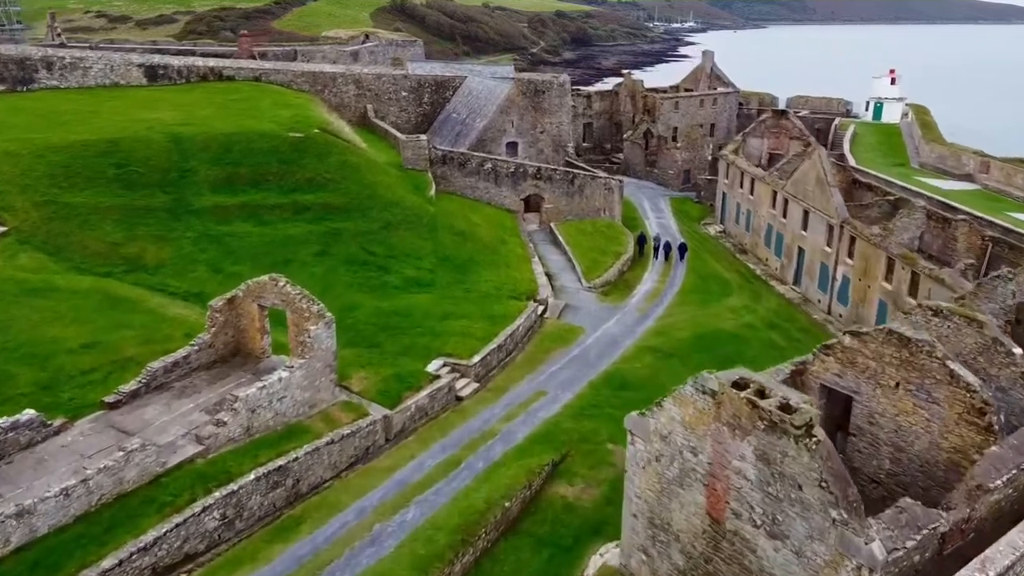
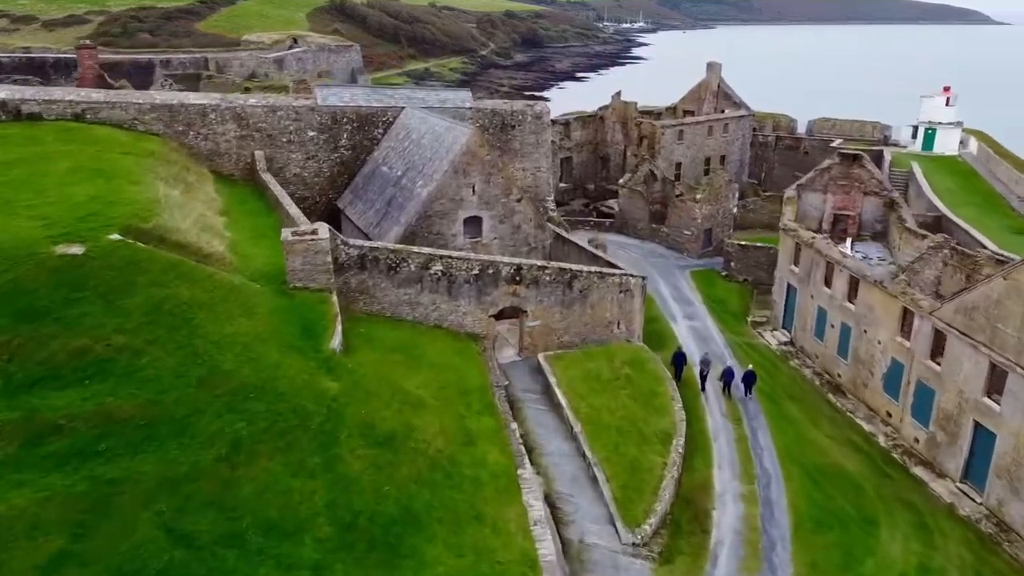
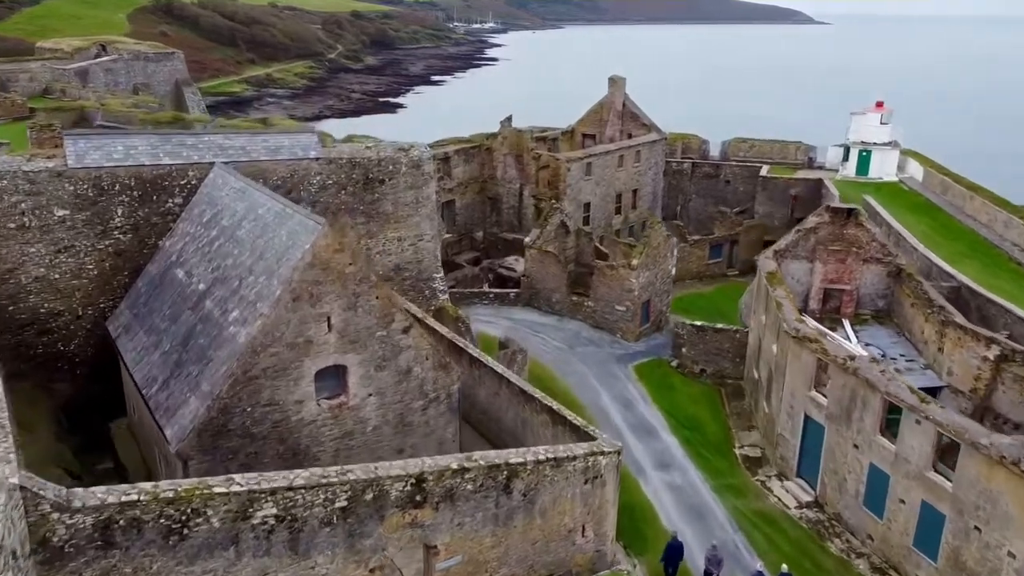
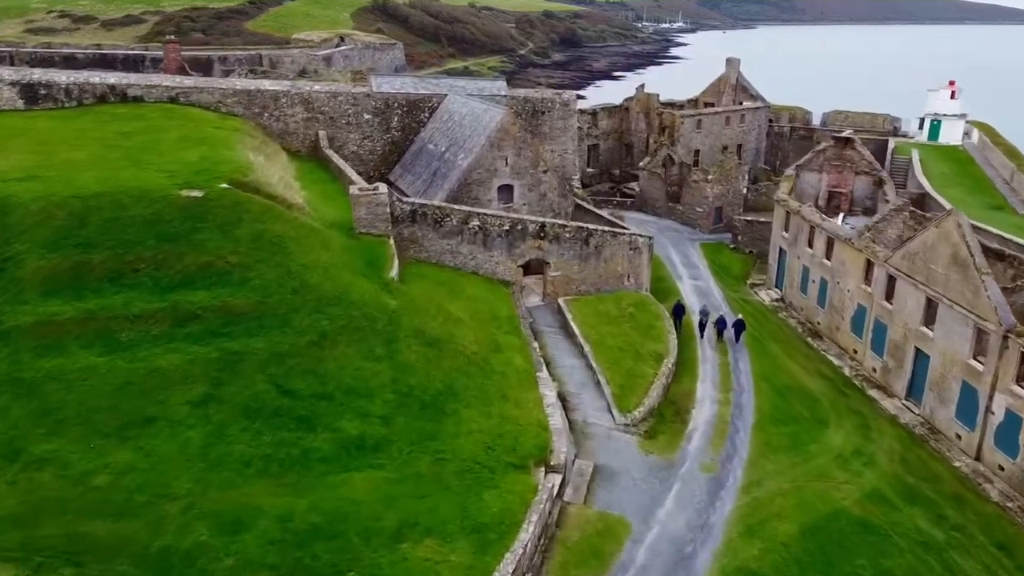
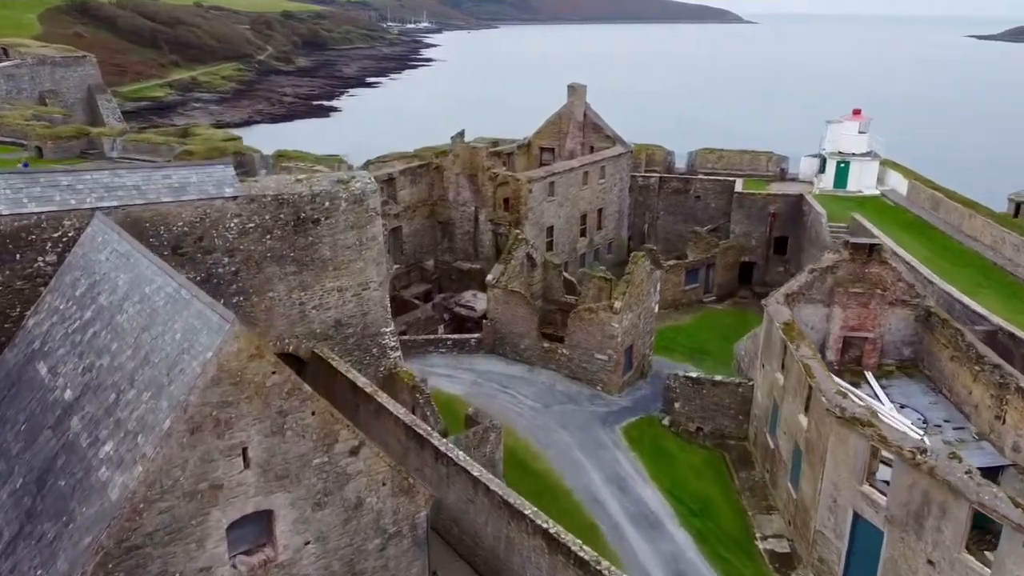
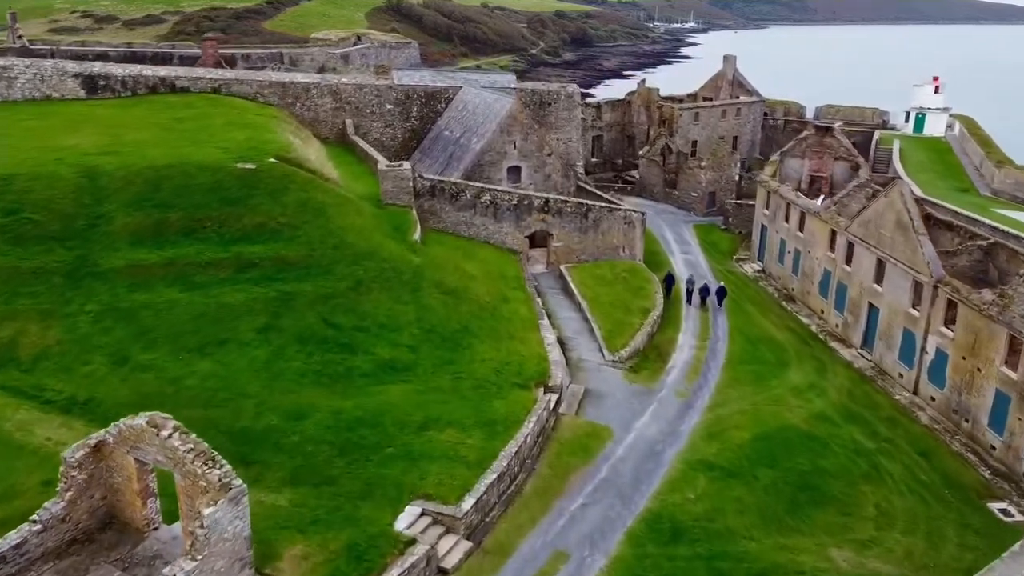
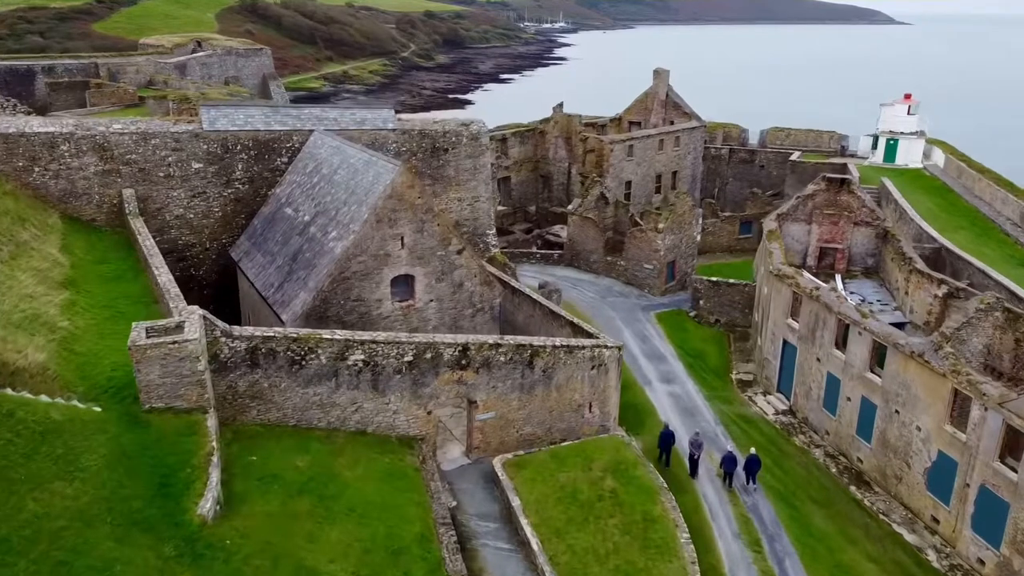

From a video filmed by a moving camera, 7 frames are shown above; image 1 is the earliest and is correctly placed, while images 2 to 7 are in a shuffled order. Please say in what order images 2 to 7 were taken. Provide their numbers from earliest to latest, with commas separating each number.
6, 4, 2, 7, 3, 5
